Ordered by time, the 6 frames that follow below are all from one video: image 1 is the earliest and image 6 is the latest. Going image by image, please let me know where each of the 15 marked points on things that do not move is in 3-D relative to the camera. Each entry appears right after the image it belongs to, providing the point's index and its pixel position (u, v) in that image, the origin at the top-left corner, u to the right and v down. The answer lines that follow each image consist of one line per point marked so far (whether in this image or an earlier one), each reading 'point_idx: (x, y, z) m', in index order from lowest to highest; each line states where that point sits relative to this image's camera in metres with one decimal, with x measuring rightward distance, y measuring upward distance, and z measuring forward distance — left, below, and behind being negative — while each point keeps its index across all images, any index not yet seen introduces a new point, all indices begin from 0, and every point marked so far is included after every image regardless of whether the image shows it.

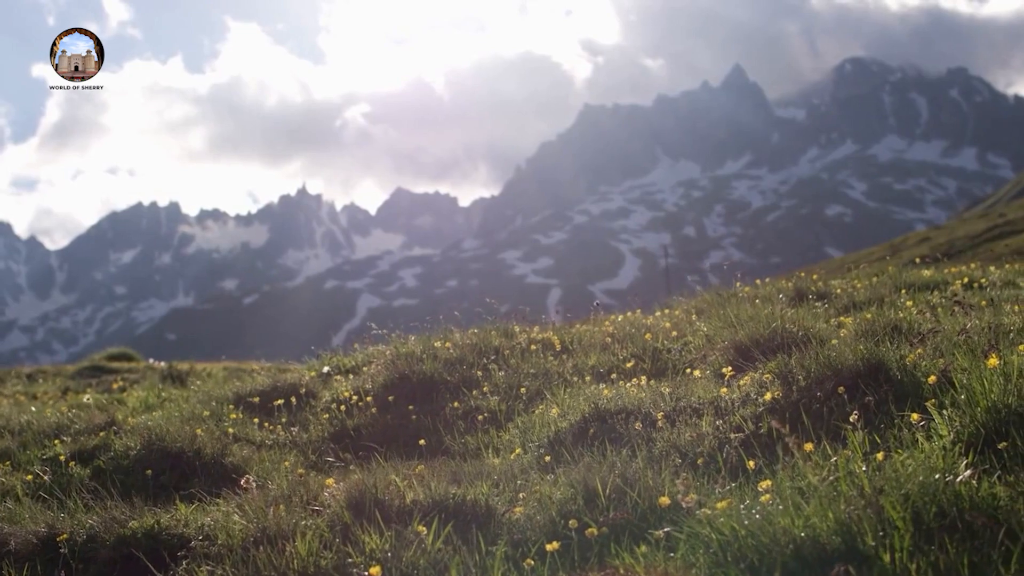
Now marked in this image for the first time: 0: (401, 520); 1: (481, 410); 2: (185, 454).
0: (-0.8, -1.5, +5.1) m
1: (-0.4, -1.5, +9.4) m
2: (-3.4, -1.7, +8.1) m
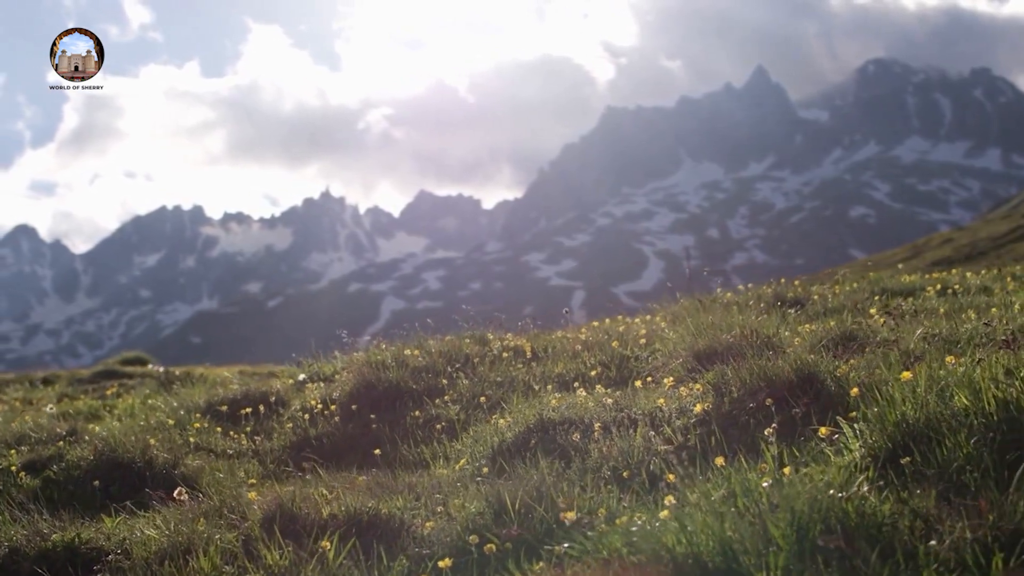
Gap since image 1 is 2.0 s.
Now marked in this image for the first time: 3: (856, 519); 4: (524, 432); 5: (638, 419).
0: (-1.3, -1.6, +5.1) m
1: (-0.9, -1.6, +9.4) m
2: (-4.0, -1.8, +8.1) m
3: (+1.6, -1.1, +3.7) m
4: (+0.1, -1.3, +7.1) m
5: (+1.0, -1.1, +6.5) m
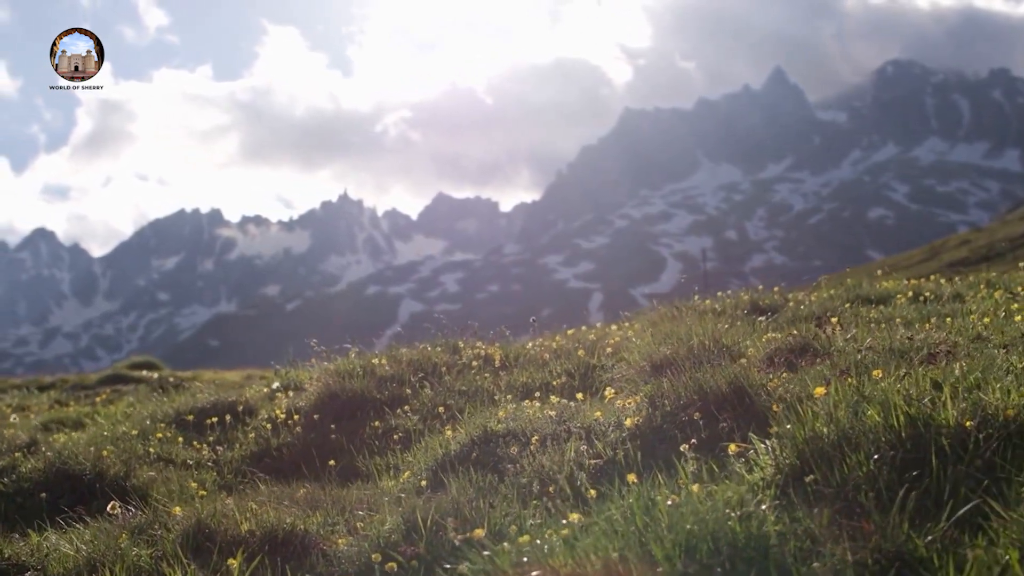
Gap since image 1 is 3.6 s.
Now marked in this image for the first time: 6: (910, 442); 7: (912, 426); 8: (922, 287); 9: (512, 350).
0: (-1.9, -1.7, +5.1) m
1: (-1.4, -1.7, +9.3) m
2: (-4.5, -2.0, +8.1) m
3: (+1.1, -1.2, +3.6) m
4: (-0.4, -1.4, +7.1) m
5: (+0.5, -1.2, +6.4) m
6: (+2.1, -0.8, +4.2) m
7: (+2.2, -0.8, +4.2) m
8: (+7.2, 0.0, +13.6) m
9: (0.0, -1.0, +12.9) m
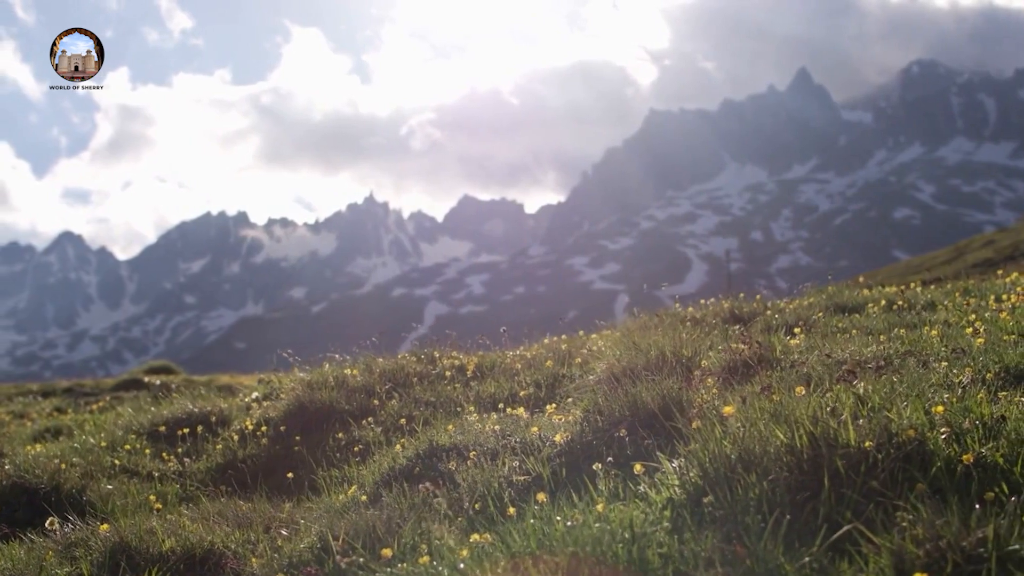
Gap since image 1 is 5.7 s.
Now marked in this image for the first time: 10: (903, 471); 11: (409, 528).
0: (-2.4, -1.8, +5.1) m
1: (-1.8, -1.8, +9.4) m
2: (-4.9, -2.1, +8.2) m
3: (+0.6, -1.3, +3.7) m
4: (-0.9, -1.6, +7.1) m
5: (0.0, -1.3, +6.5) m
6: (+1.6, -0.9, +4.1) m
7: (+1.6, -0.9, +4.2) m
8: (+6.7, -0.1, +13.5) m
9: (-0.4, -1.2, +12.9) m
10: (+2.1, -0.9, +4.1) m
11: (-0.6, -1.5, +4.8) m
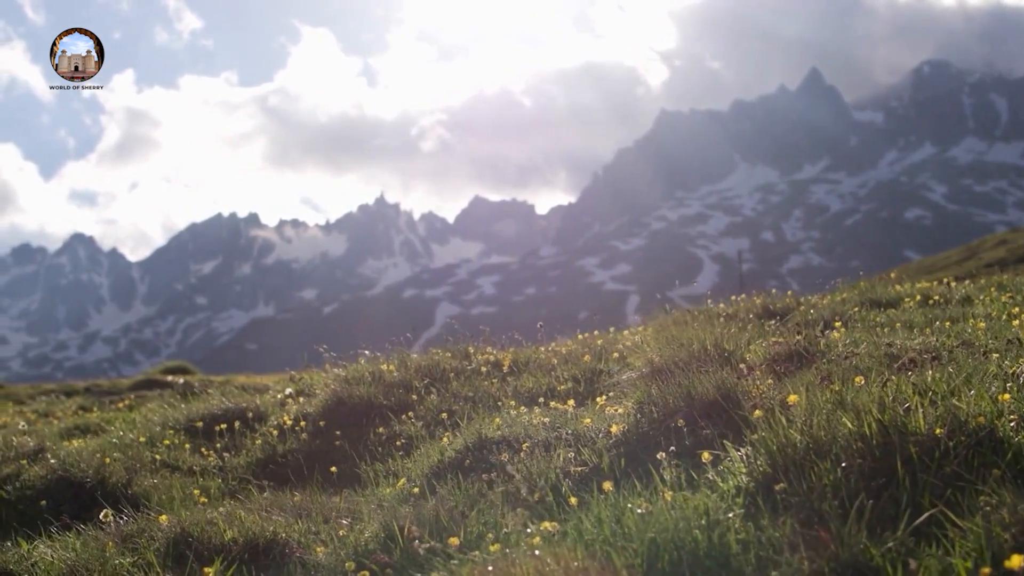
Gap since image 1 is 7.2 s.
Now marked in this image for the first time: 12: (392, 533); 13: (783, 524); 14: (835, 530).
0: (-2.0, -1.8, +5.2) m
1: (-1.3, -1.8, +9.4) m
2: (-4.5, -2.1, +8.3) m
3: (+0.9, -1.2, +3.7) m
4: (-0.5, -1.5, +7.1) m
5: (+0.4, -1.2, +6.5) m
6: (+2.0, -0.8, +4.1) m
7: (+2.0, -0.8, +4.2) m
8: (+7.3, 0.0, +13.4) m
9: (+0.1, -1.1, +12.9) m
10: (+2.4, -0.9, +4.0) m
11: (-0.2, -1.4, +4.8) m
12: (-0.7, -1.5, +4.9) m
13: (+1.3, -1.1, +3.8) m
14: (+1.5, -1.1, +3.5) m
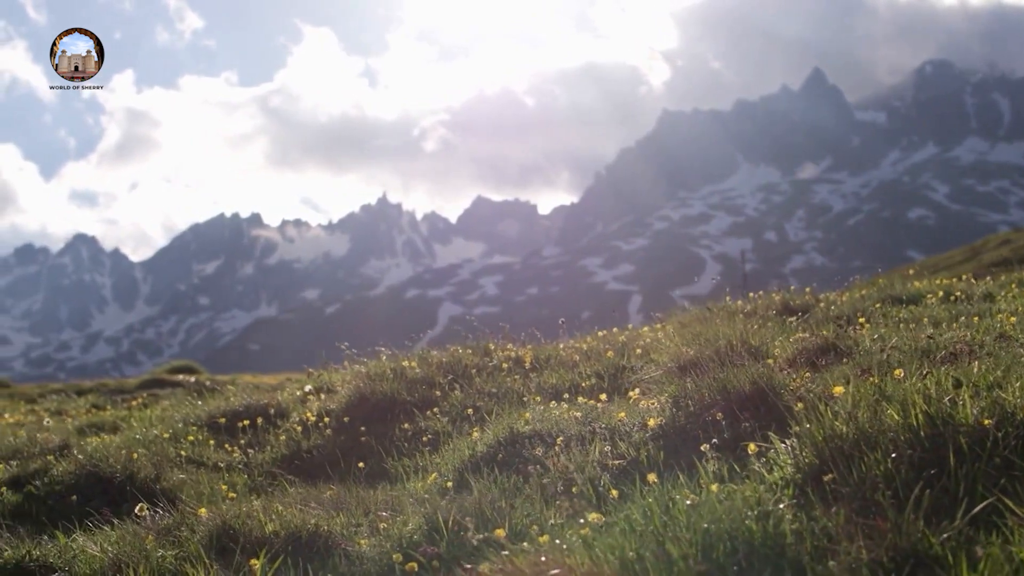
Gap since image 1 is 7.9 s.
0: (-1.7, -1.7, +5.2) m
1: (-1.0, -1.7, +9.4) m
2: (-4.2, -2.0, +8.4) m
3: (+1.2, -1.2, +3.7) m
4: (-0.2, -1.5, +7.2) m
5: (+0.7, -1.2, +6.5) m
6: (+2.2, -0.8, +4.1) m
7: (+2.3, -0.8, +4.2) m
8: (+7.6, 0.0, +13.4) m
9: (+0.5, -1.1, +12.9) m
10: (+2.7, -0.8, +4.0) m
11: (0.0, -1.4, +4.9) m
12: (-0.5, -1.5, +4.9) m
13: (+1.6, -1.1, +3.8) m
14: (+1.7, -1.0, +3.5) m
